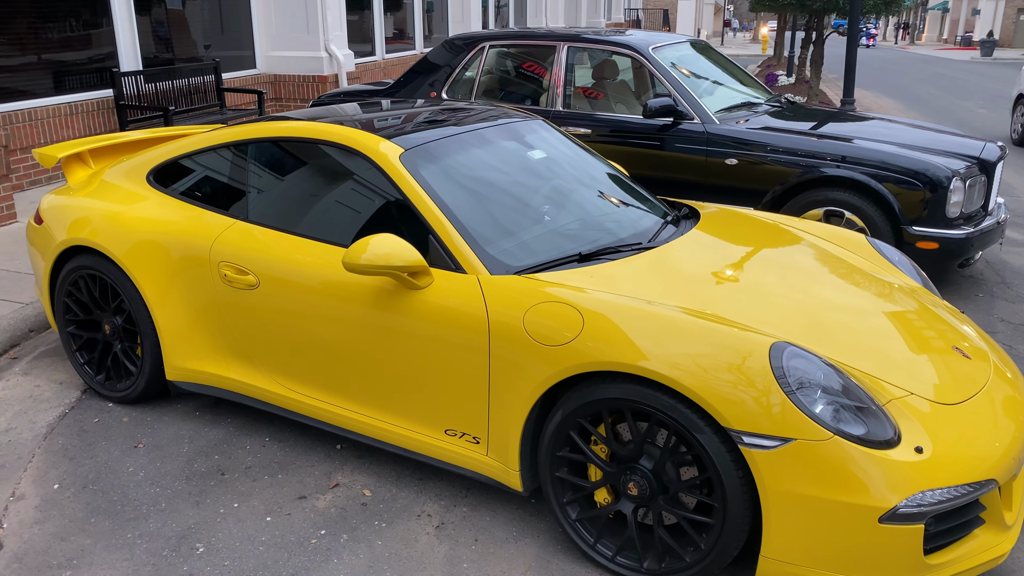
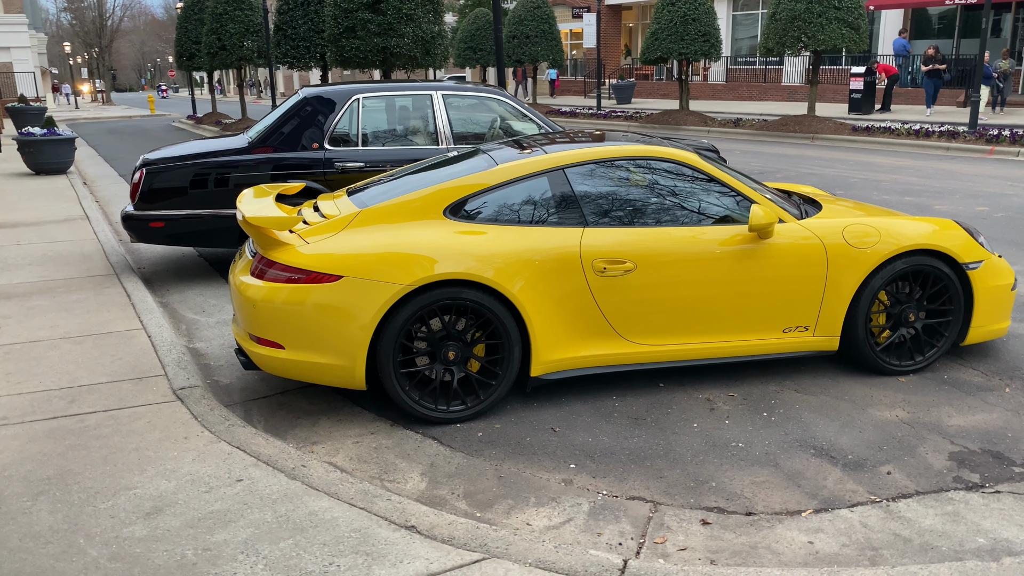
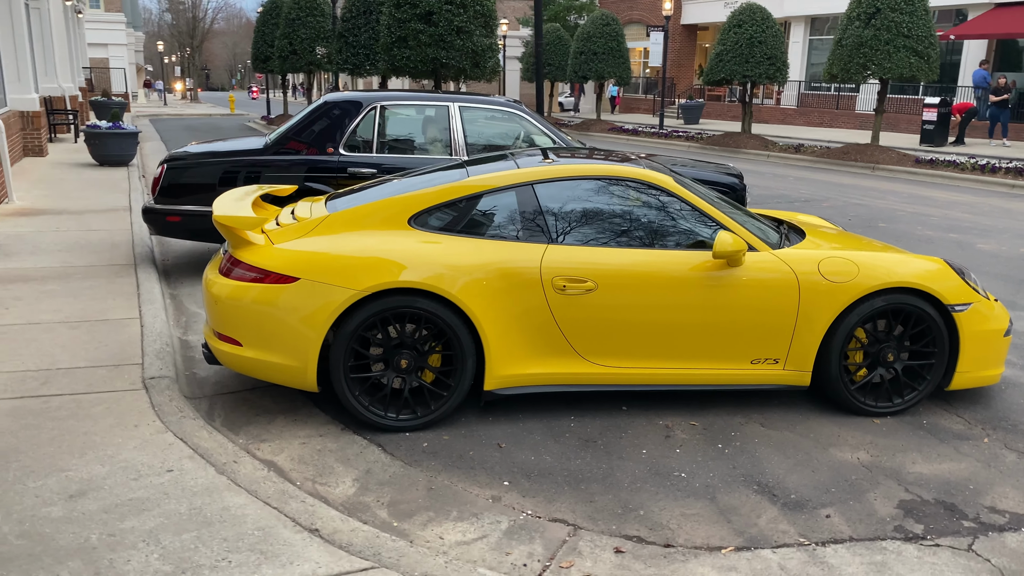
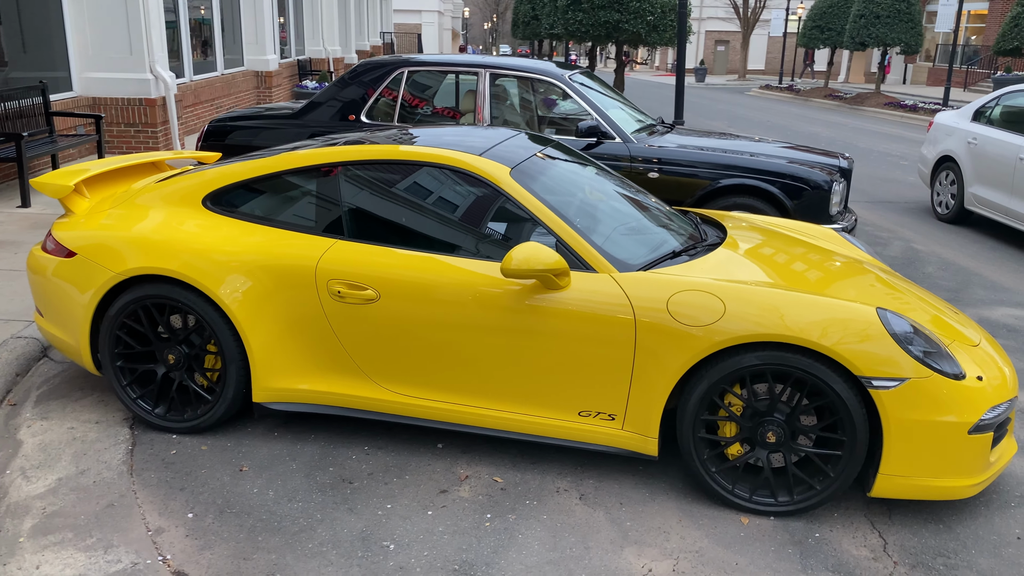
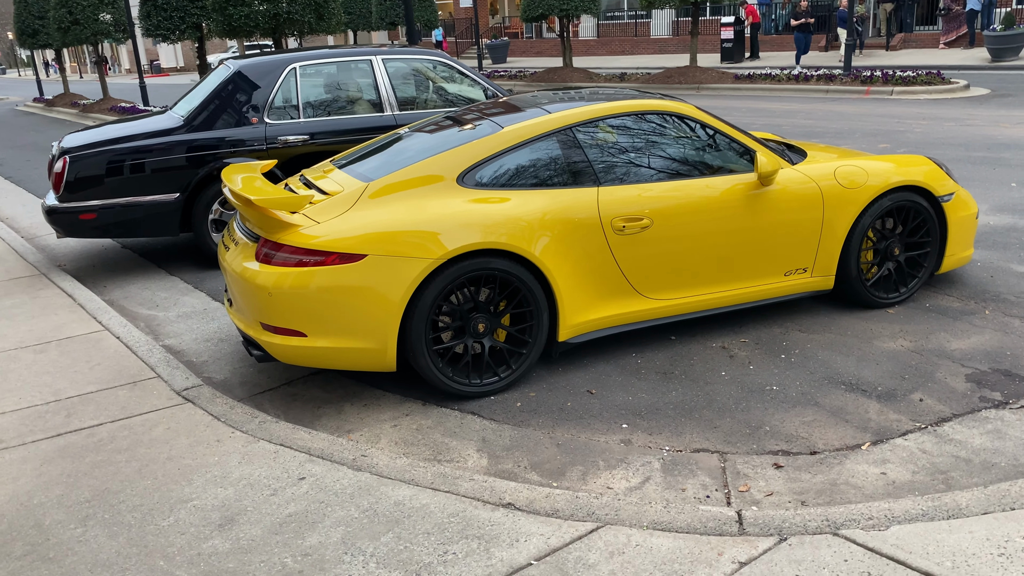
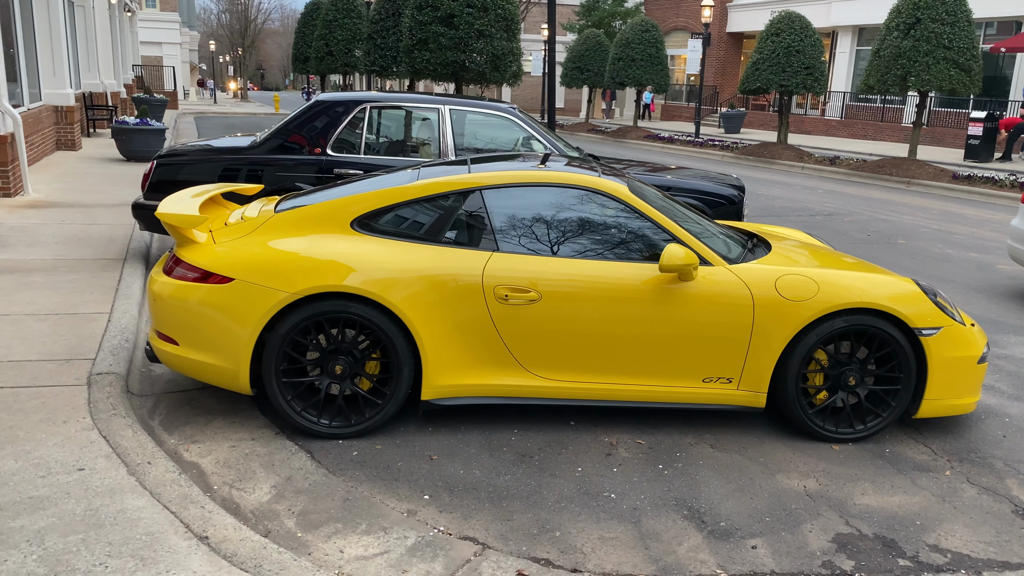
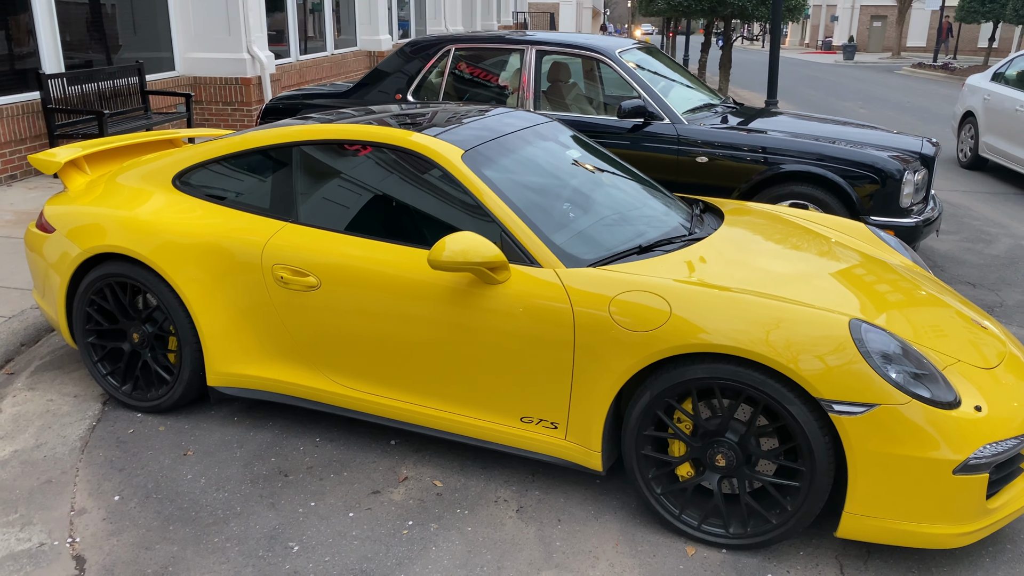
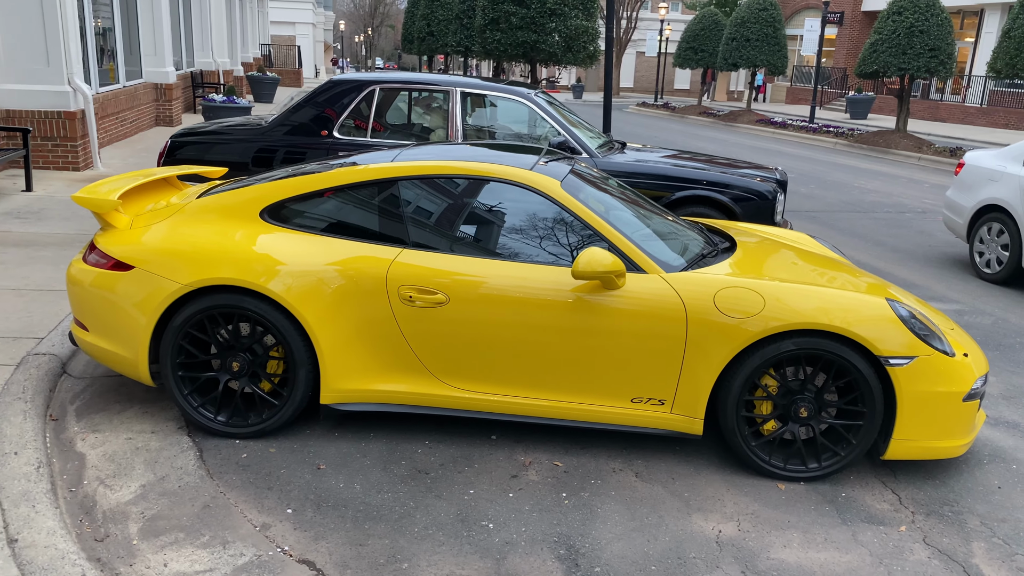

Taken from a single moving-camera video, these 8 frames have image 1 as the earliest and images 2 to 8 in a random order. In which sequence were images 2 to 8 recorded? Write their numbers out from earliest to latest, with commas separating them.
7, 4, 8, 6, 3, 2, 5
